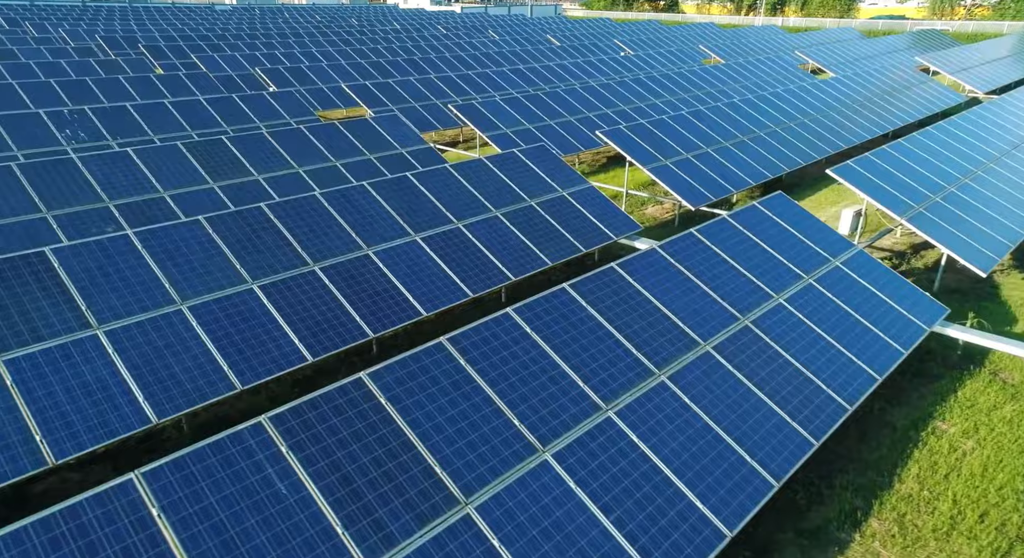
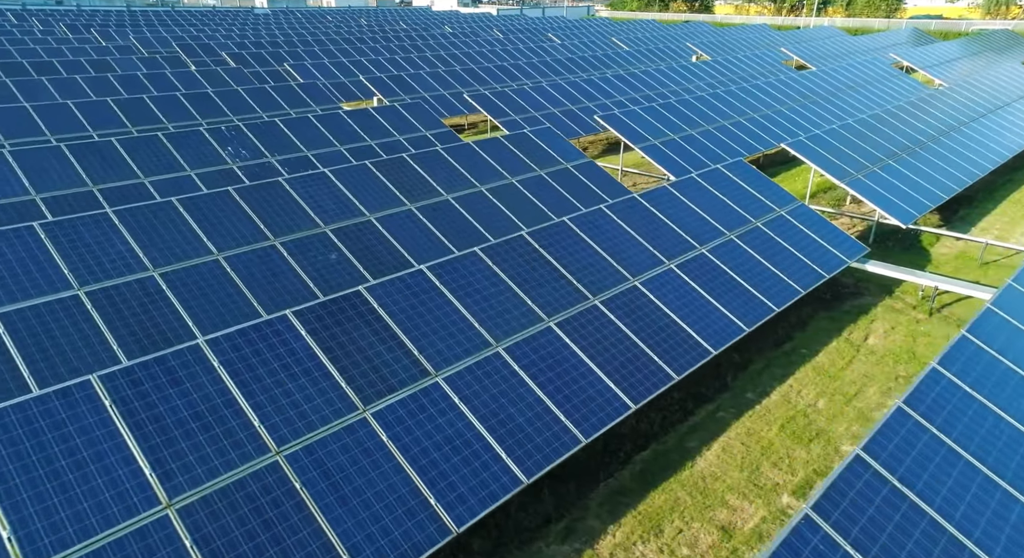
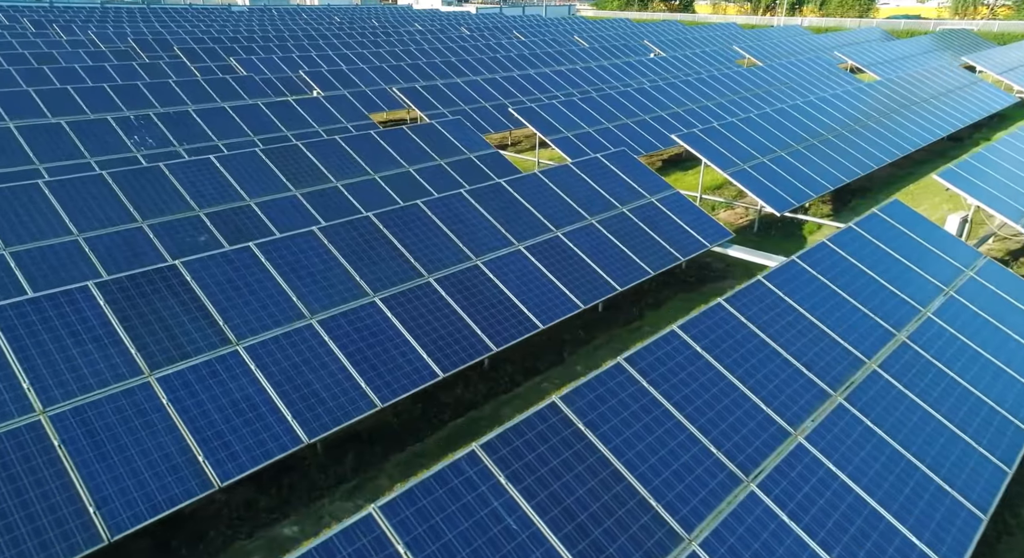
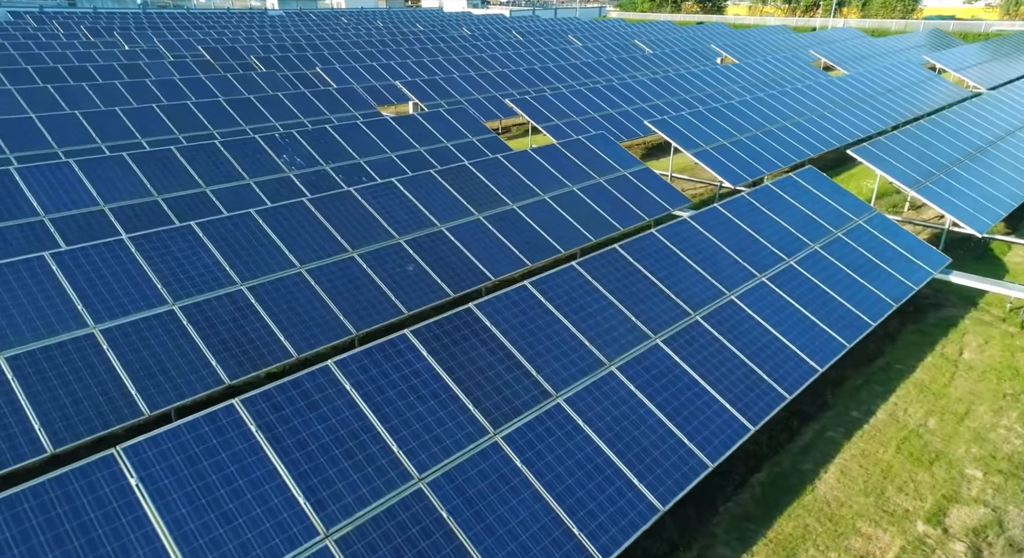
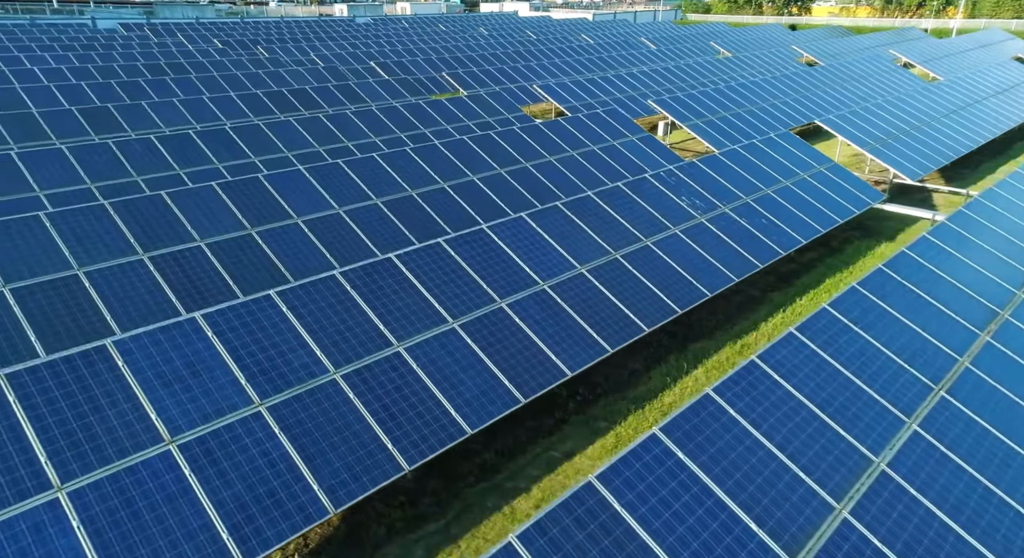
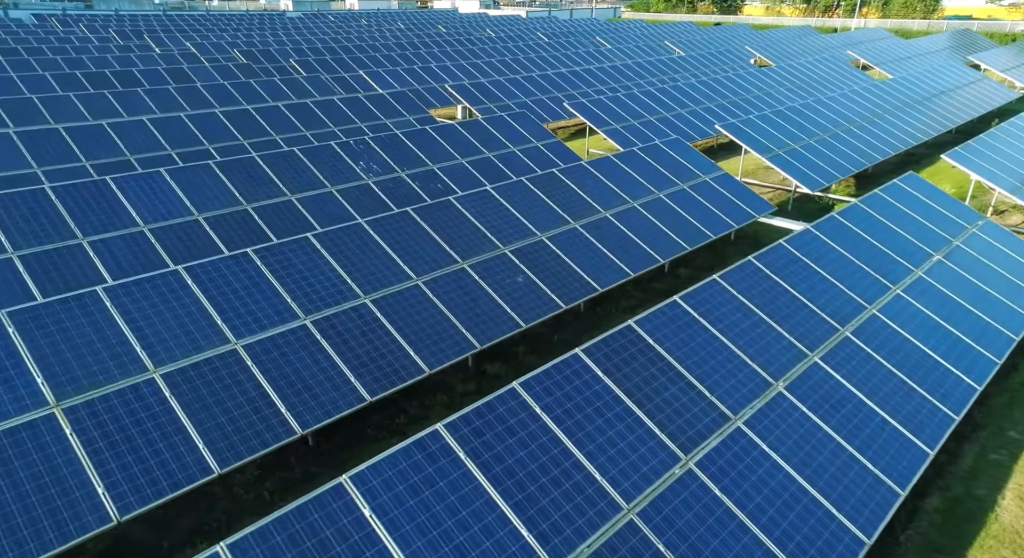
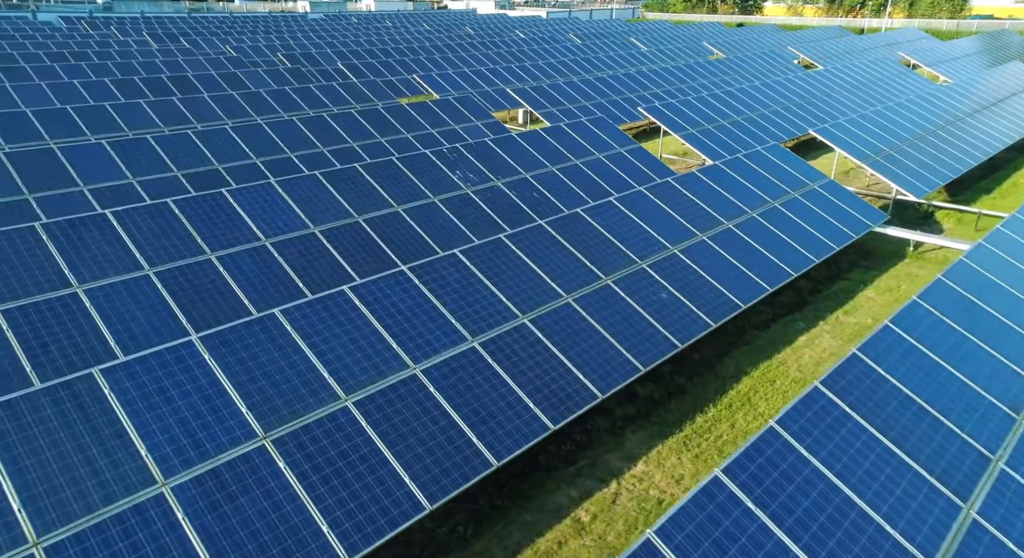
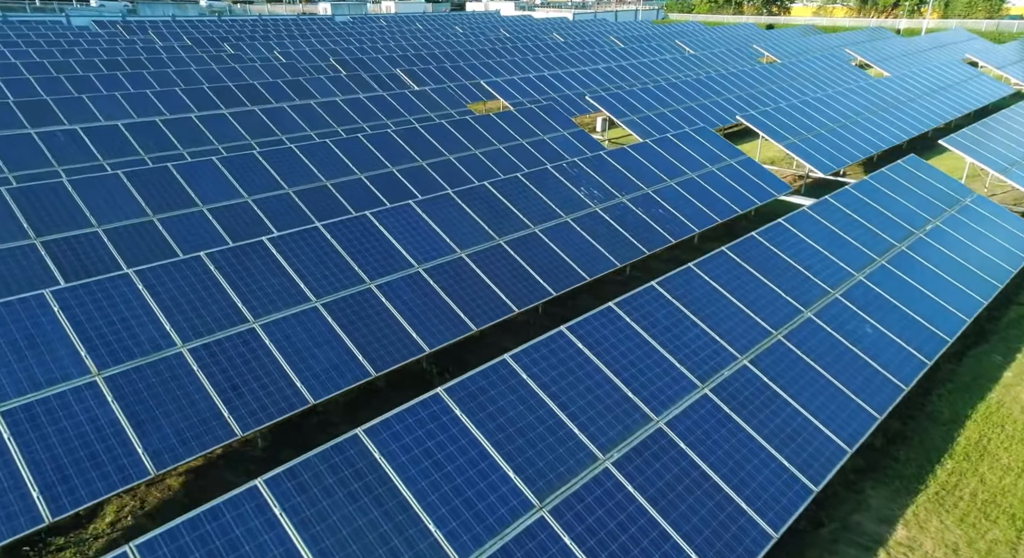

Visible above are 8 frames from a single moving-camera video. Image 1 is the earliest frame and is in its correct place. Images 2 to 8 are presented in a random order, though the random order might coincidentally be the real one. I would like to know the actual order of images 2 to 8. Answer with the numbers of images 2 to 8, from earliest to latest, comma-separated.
3, 2, 4, 6, 7, 8, 5
